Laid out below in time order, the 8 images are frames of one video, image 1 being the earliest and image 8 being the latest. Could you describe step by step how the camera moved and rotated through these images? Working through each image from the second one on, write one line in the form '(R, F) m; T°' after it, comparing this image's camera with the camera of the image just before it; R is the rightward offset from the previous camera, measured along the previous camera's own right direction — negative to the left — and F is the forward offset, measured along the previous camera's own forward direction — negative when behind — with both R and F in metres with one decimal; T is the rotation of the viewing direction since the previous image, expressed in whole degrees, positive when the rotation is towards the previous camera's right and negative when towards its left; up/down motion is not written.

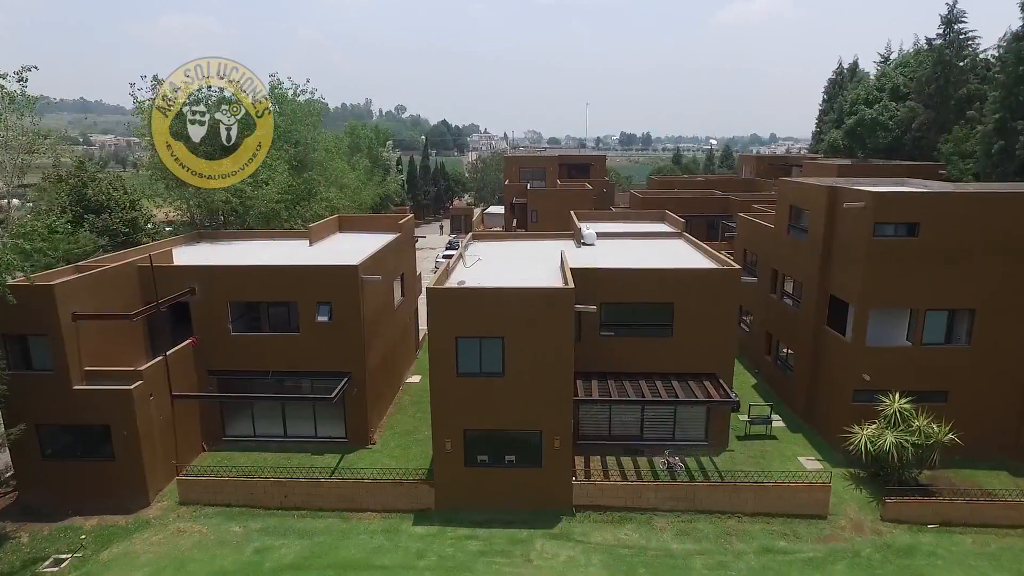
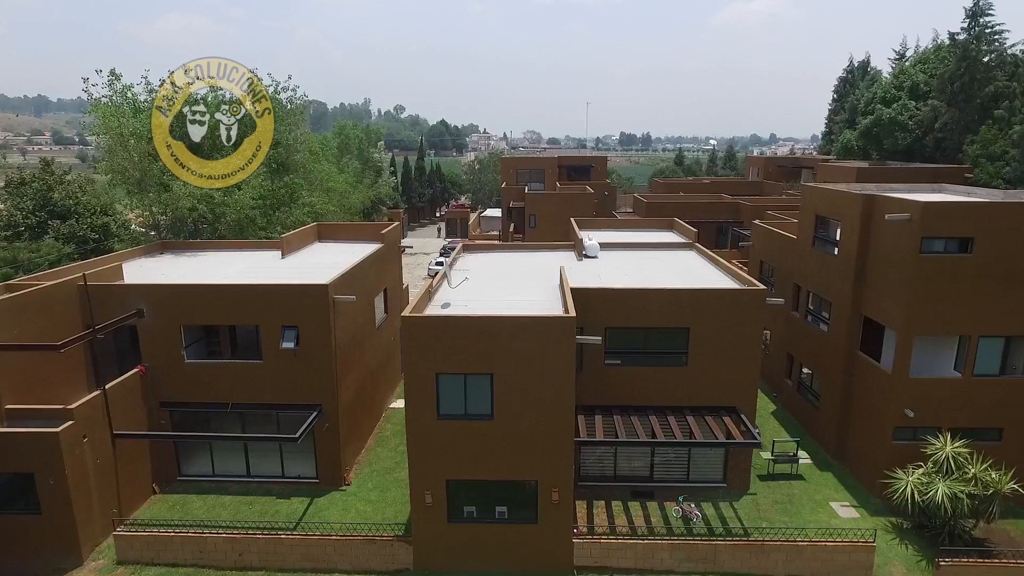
(+0.2, +2.3) m; 0°
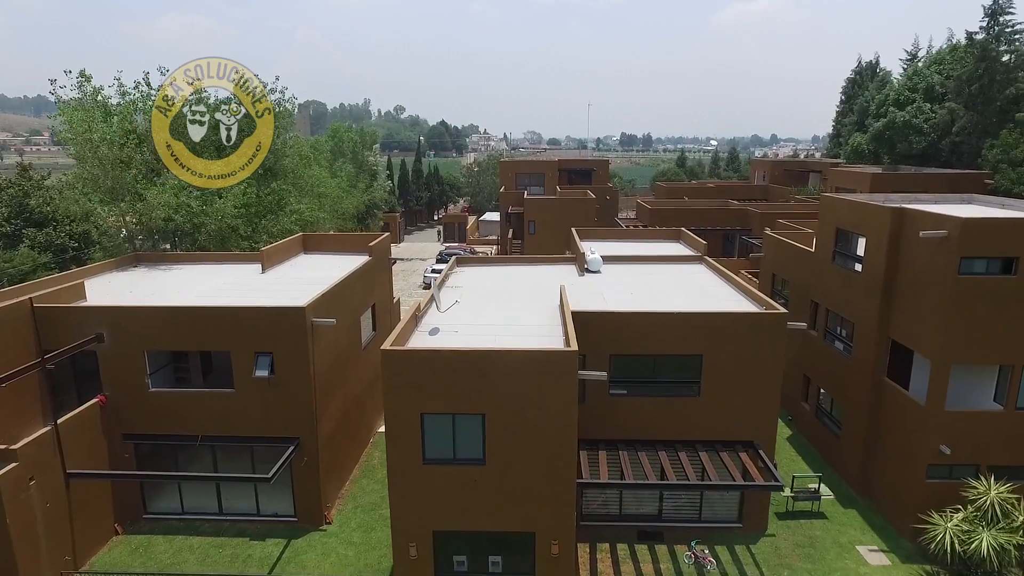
(+0.1, +1.4) m; 0°
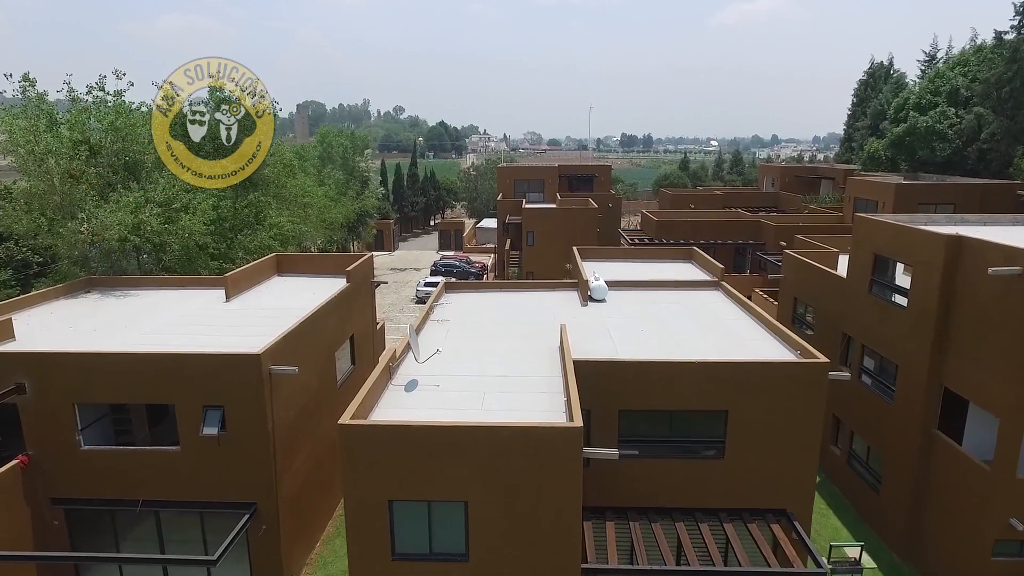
(+0.1, +2.2) m; 0°
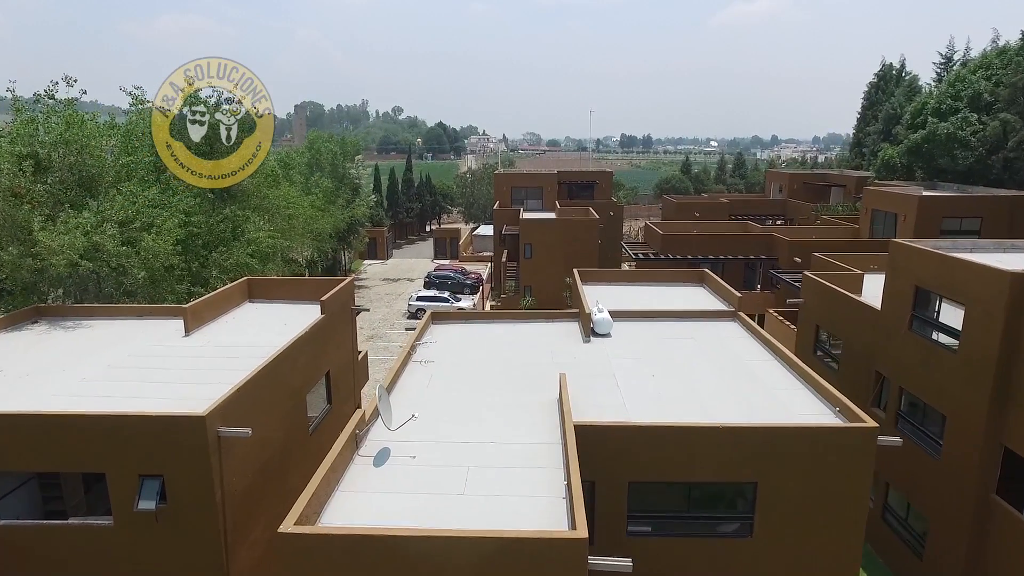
(+0.1, +1.9) m; 0°
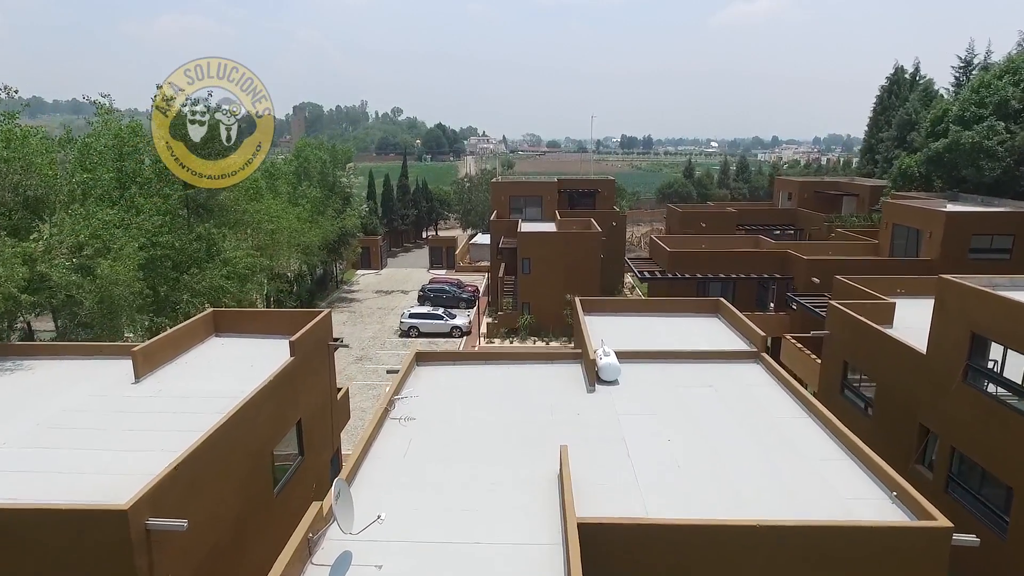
(+0.1, +1.9) m; 0°
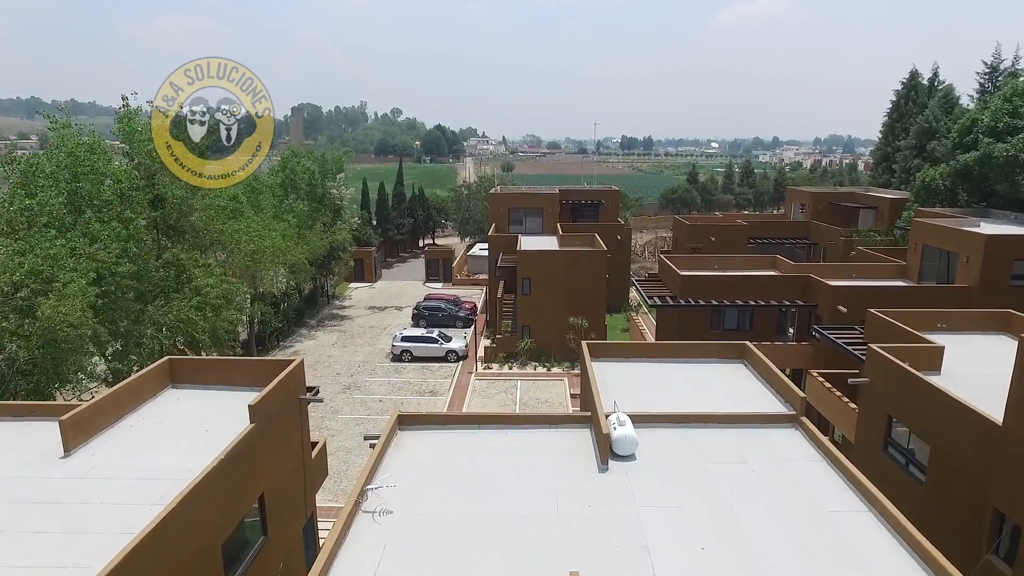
(0.0, +2.1) m; 0°
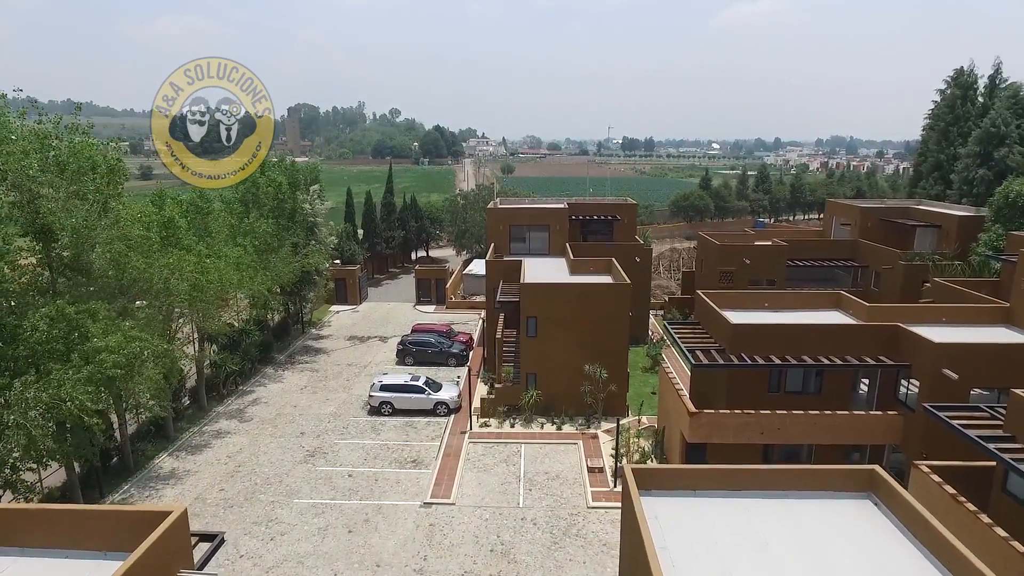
(-0.1, +5.6) m; 0°
